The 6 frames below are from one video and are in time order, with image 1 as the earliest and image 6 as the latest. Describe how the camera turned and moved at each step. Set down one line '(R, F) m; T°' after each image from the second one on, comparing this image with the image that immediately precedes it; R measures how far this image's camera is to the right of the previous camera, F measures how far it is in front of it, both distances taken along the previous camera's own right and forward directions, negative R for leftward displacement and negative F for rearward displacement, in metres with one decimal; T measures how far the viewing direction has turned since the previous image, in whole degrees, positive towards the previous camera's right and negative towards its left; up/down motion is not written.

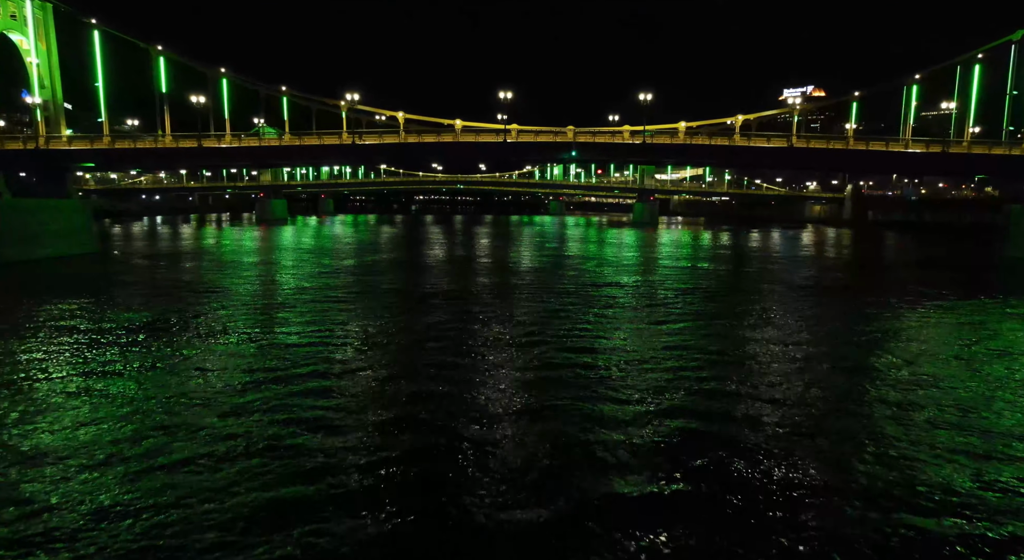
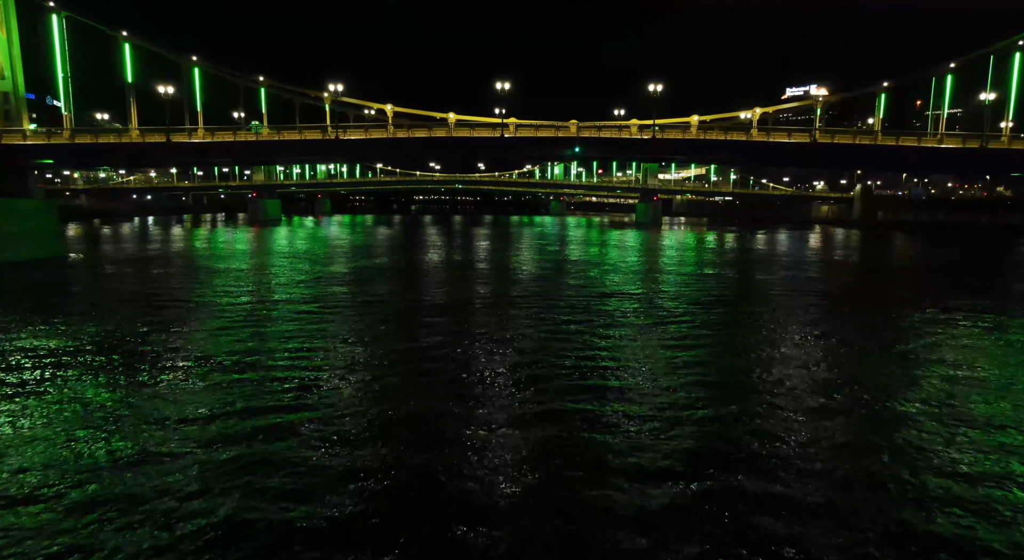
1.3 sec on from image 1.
(0.0, +1.2) m; 0°
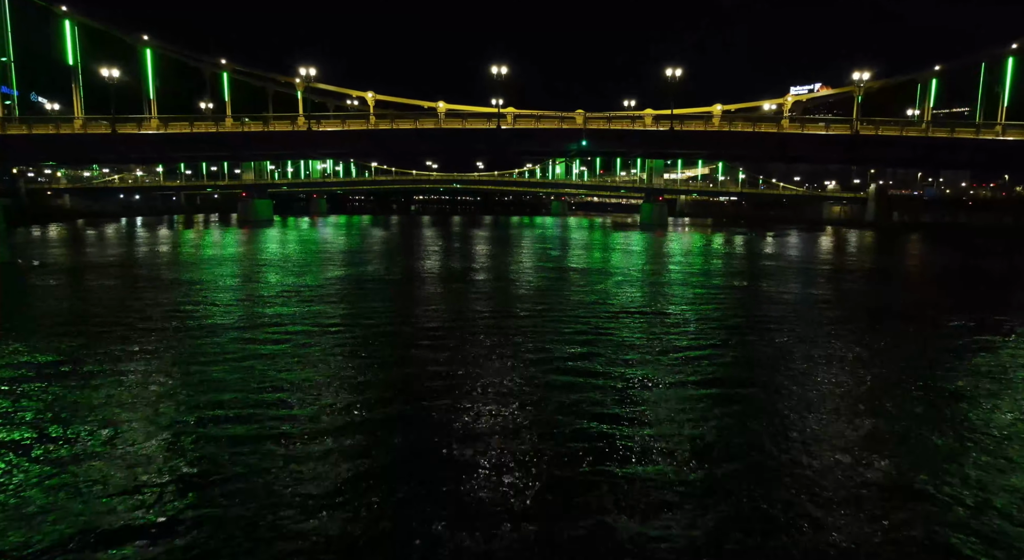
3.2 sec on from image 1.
(+0.1, +1.7) m; 0°
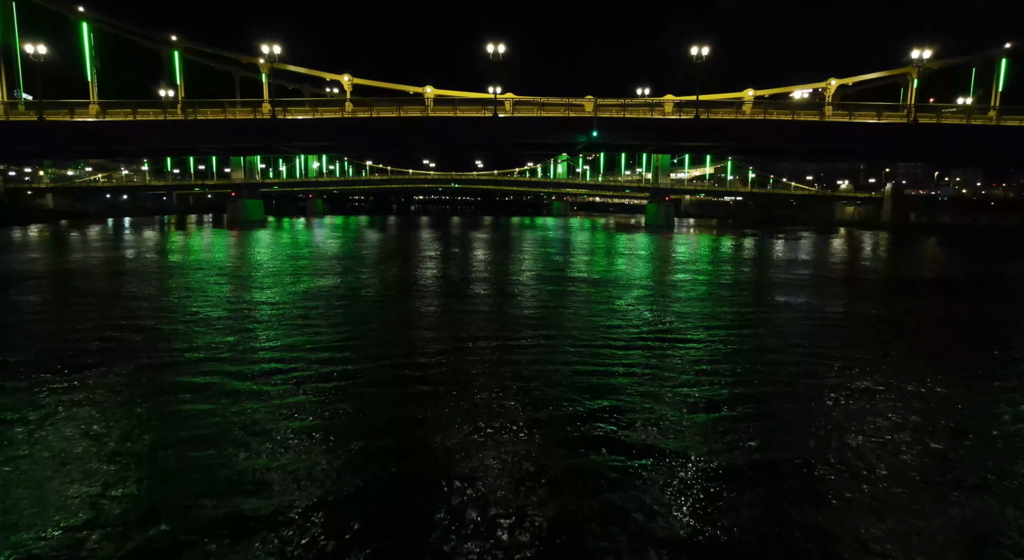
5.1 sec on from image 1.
(0.0, +1.8) m; 0°
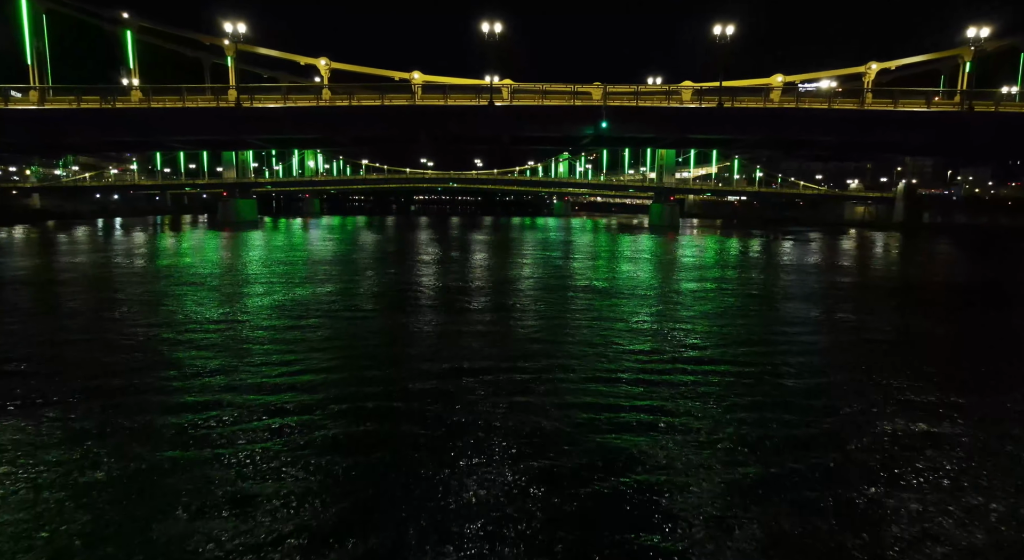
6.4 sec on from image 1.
(0.0, +1.3) m; 0°
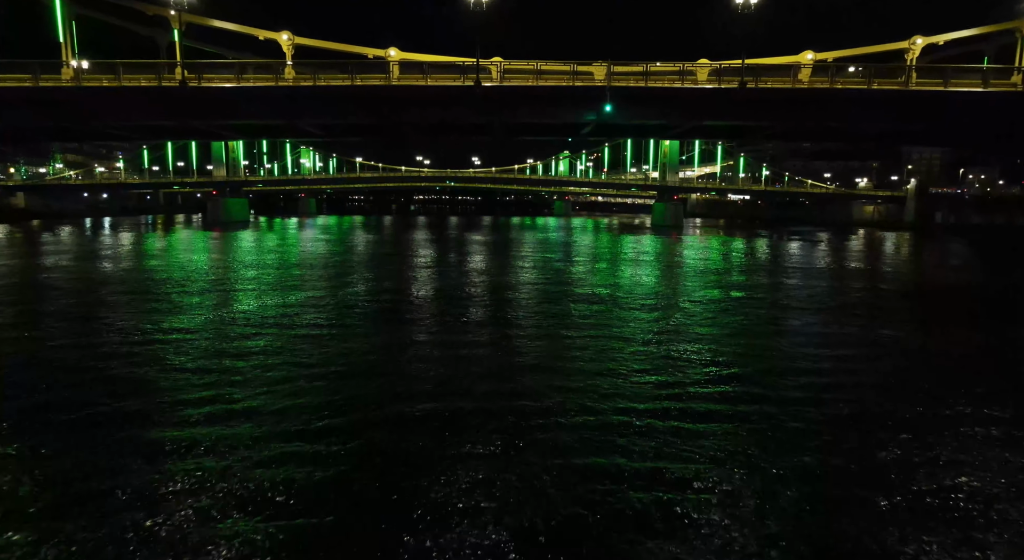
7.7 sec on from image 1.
(+0.1, +1.3) m; 0°
